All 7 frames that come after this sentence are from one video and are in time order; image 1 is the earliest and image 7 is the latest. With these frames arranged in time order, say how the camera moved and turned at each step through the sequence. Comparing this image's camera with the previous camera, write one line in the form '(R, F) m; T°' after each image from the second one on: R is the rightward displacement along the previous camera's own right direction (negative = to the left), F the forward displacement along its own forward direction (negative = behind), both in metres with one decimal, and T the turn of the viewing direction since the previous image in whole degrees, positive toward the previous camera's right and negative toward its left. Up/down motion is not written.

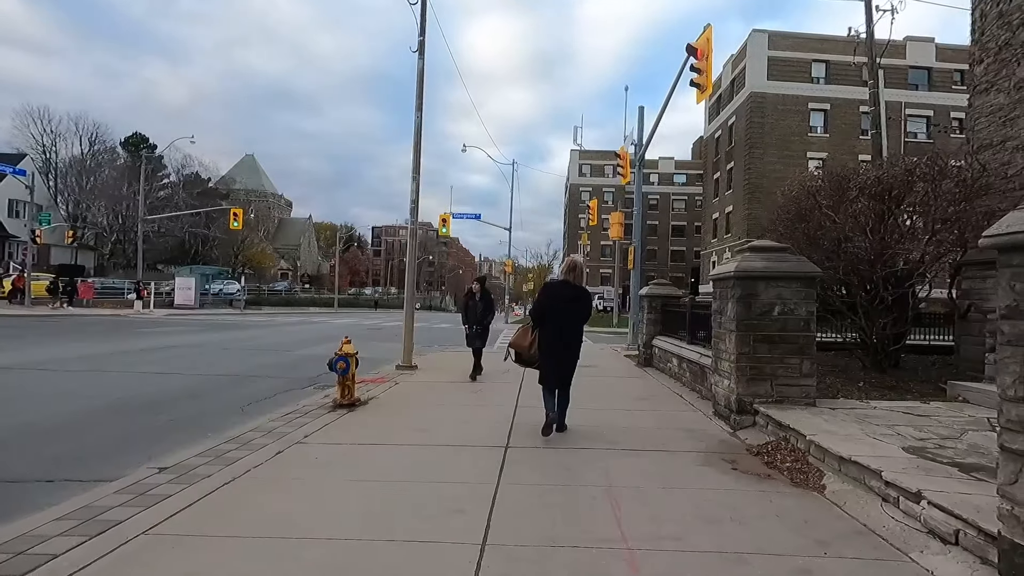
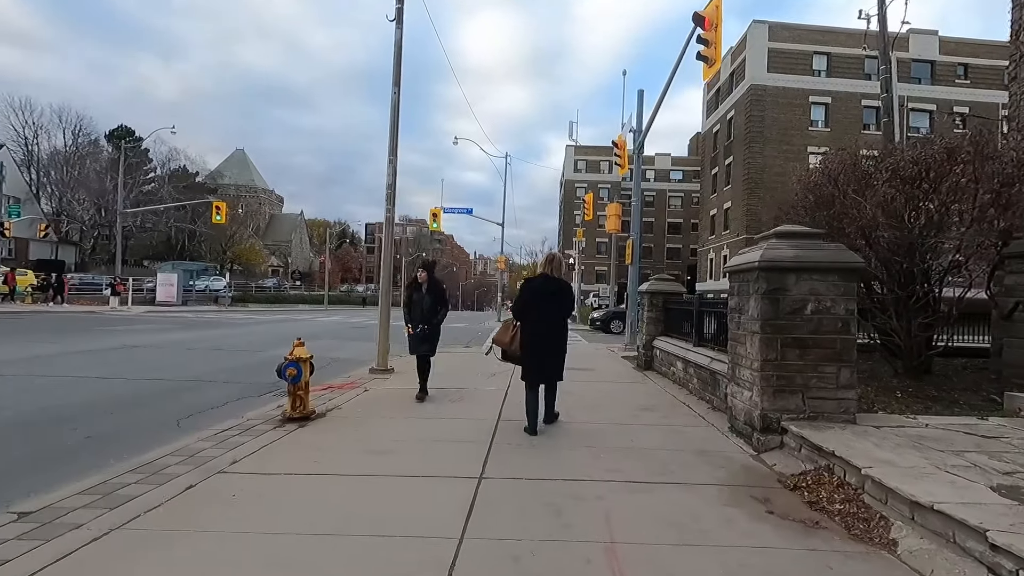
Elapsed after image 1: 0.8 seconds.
(+0.2, +1.2) m; +1°
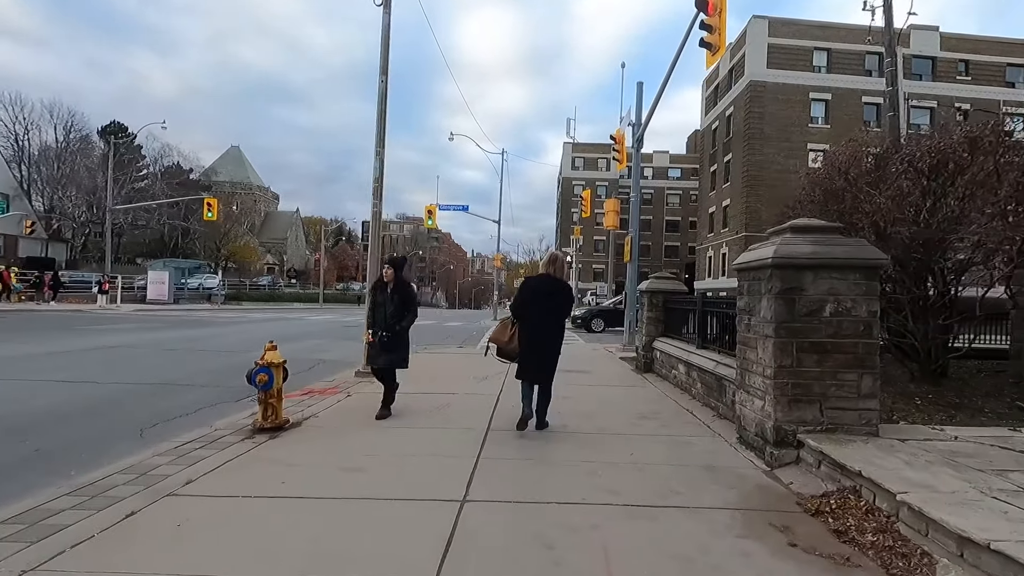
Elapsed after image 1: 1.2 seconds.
(+0.1, +0.5) m; 0°
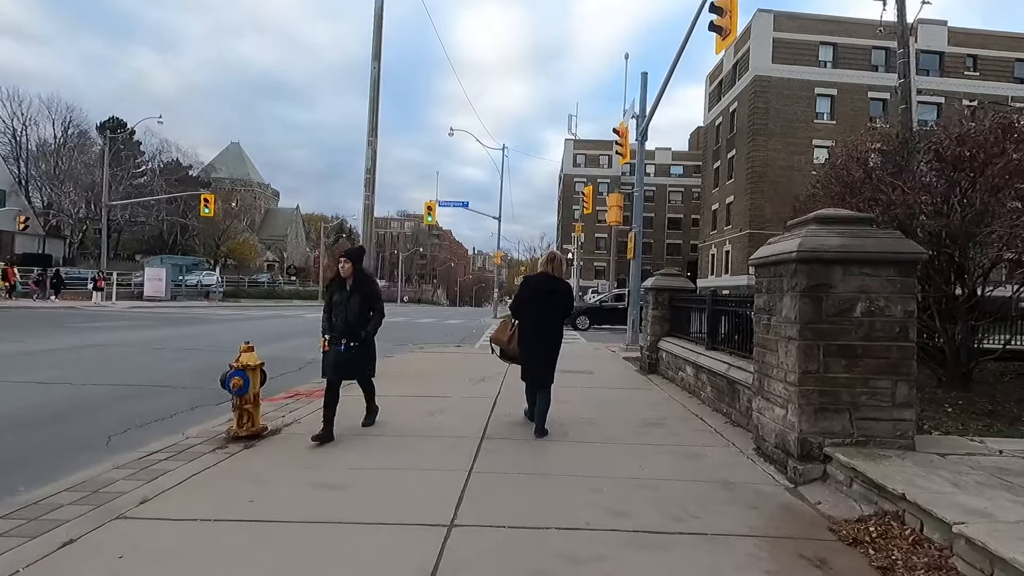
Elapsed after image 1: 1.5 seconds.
(0.0, +0.5) m; 0°
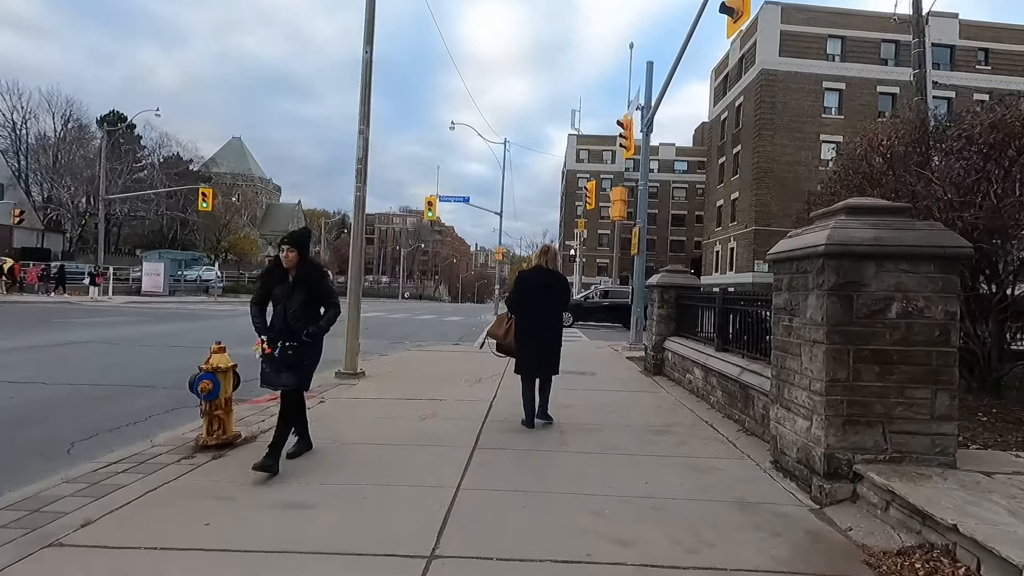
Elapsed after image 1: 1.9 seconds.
(+0.1, +0.5) m; 0°
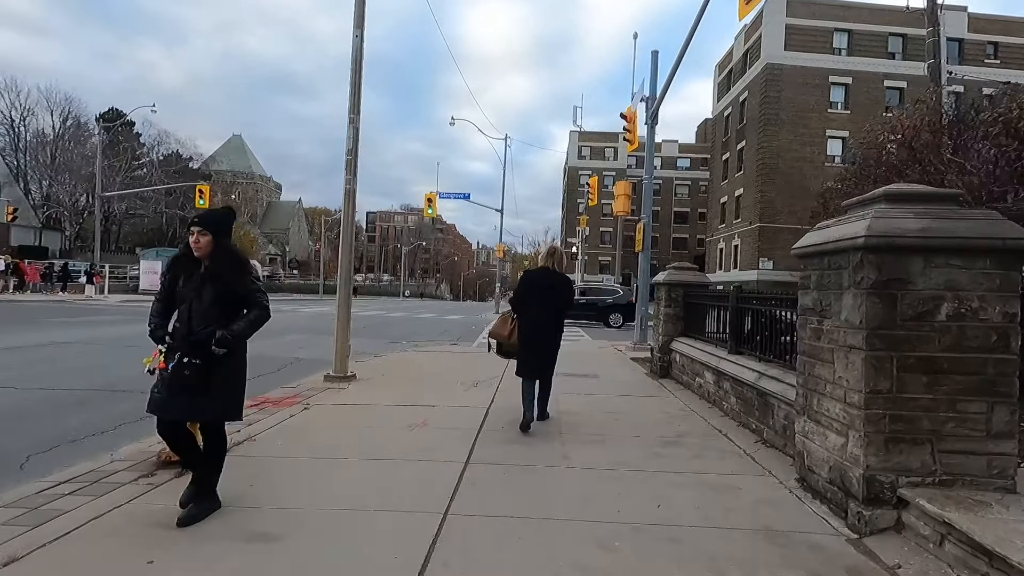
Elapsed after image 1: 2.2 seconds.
(+0.1, +0.5) m; 0°
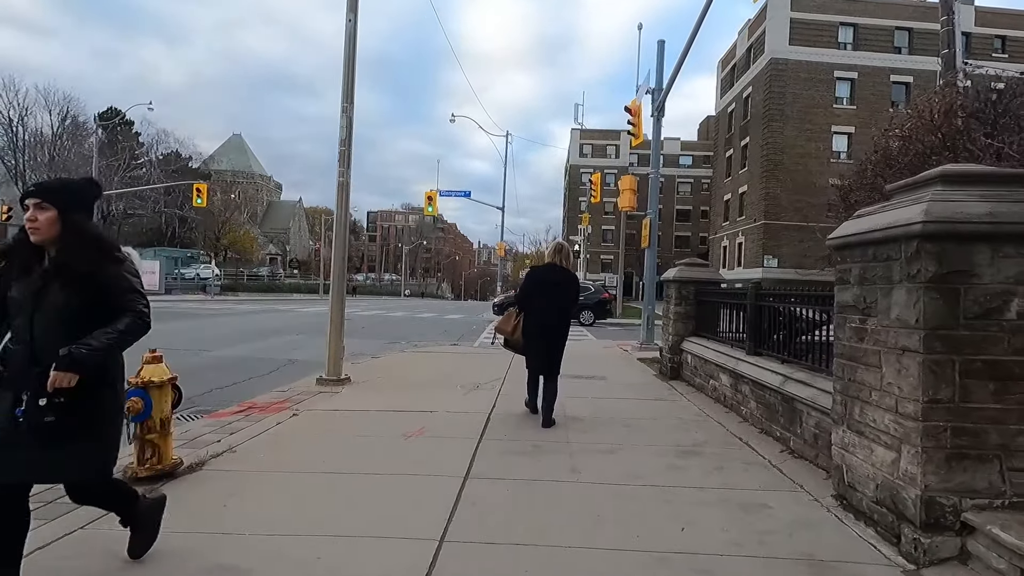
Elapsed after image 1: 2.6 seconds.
(0.0, +0.5) m; 0°
